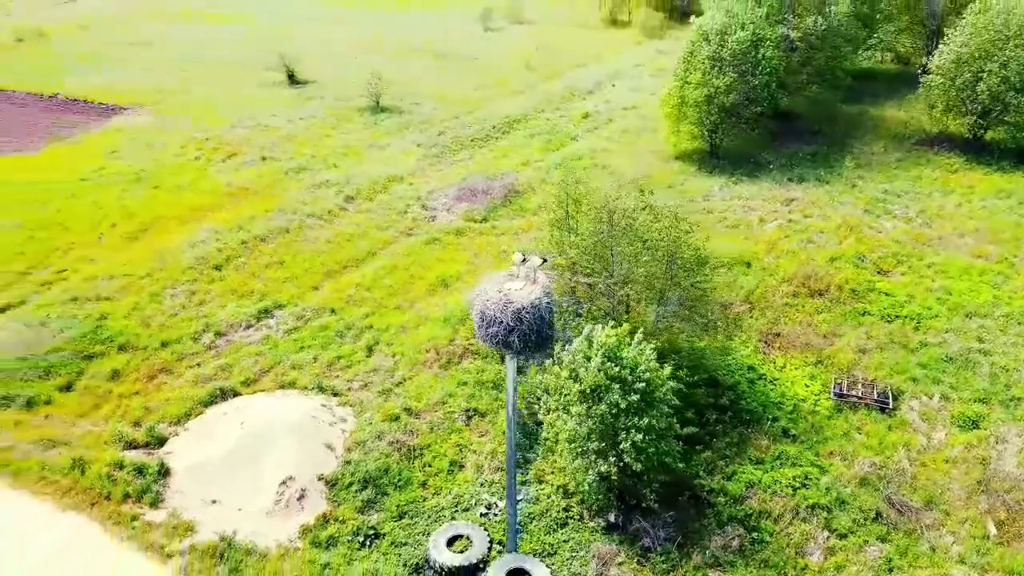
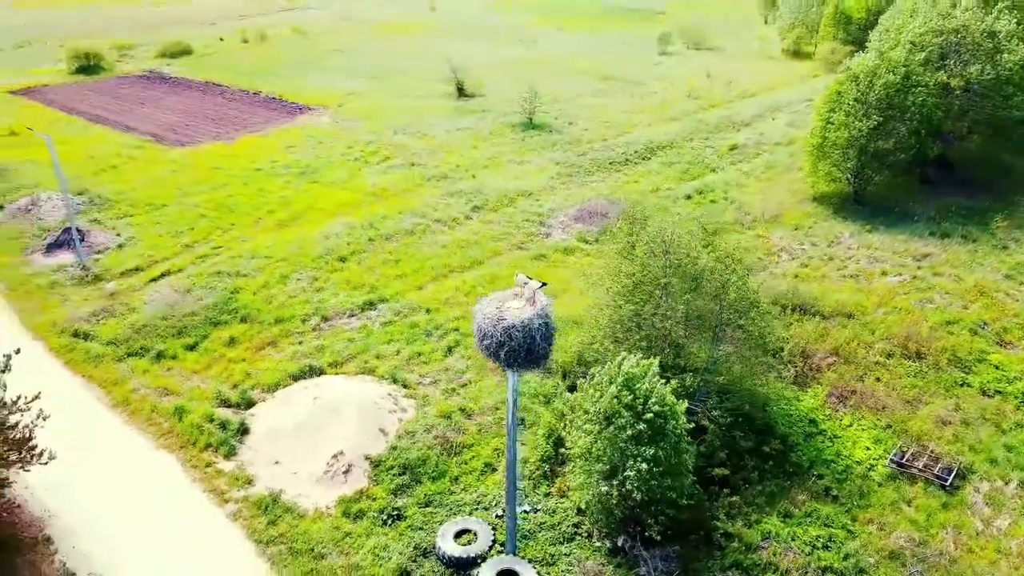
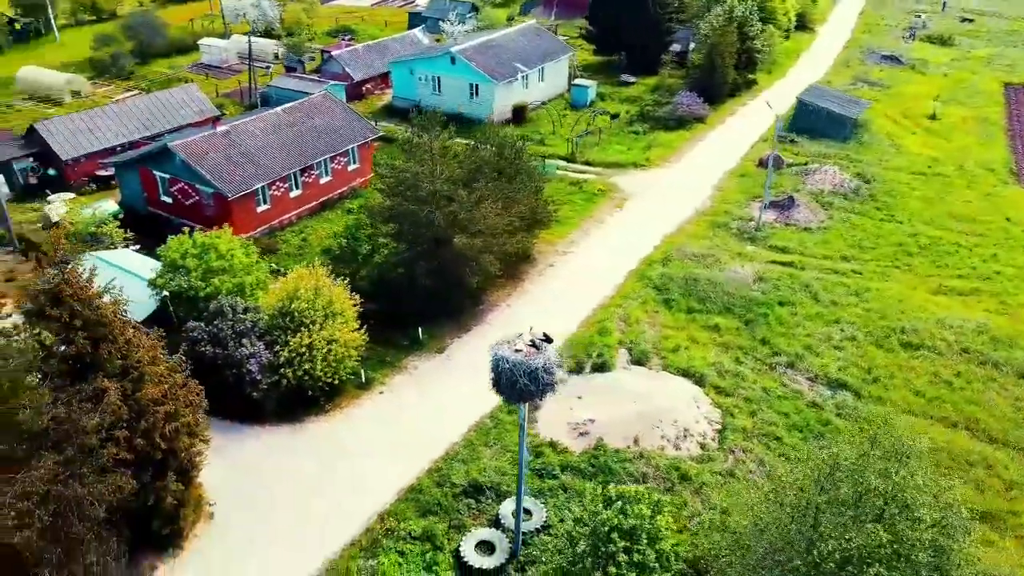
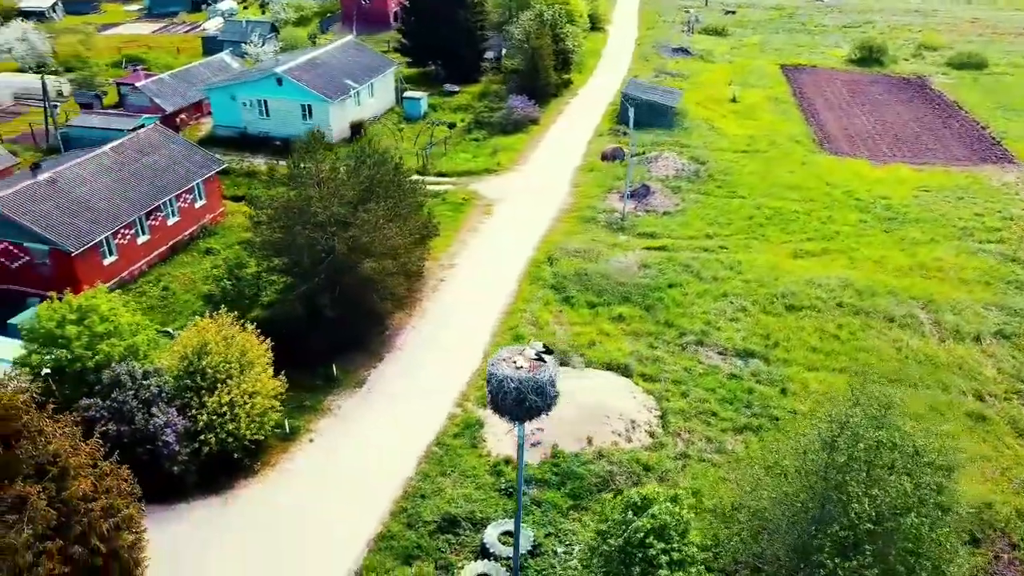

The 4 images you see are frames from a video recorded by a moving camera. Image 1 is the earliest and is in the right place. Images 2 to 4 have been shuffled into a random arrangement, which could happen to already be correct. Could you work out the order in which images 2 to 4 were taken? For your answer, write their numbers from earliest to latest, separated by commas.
2, 4, 3
